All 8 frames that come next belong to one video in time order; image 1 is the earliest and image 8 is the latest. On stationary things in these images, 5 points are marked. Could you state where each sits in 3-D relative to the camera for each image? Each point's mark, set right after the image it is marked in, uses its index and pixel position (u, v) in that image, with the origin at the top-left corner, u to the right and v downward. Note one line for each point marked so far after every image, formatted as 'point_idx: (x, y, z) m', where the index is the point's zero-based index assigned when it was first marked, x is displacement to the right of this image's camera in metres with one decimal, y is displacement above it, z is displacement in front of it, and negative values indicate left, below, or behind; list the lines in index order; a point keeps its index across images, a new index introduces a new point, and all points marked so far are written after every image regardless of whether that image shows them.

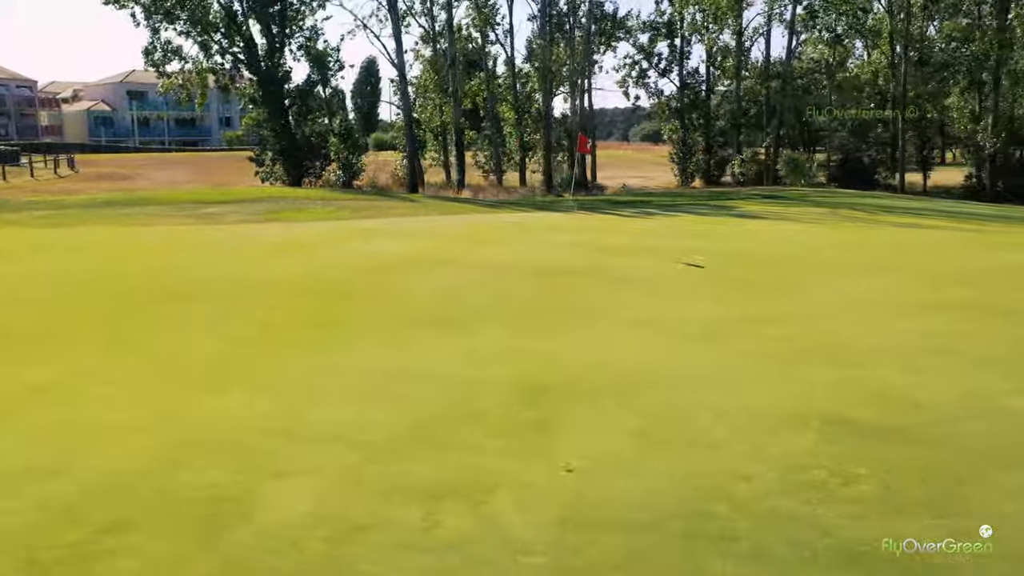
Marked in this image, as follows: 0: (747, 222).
0: (+4.9, +1.5, +17.3) m
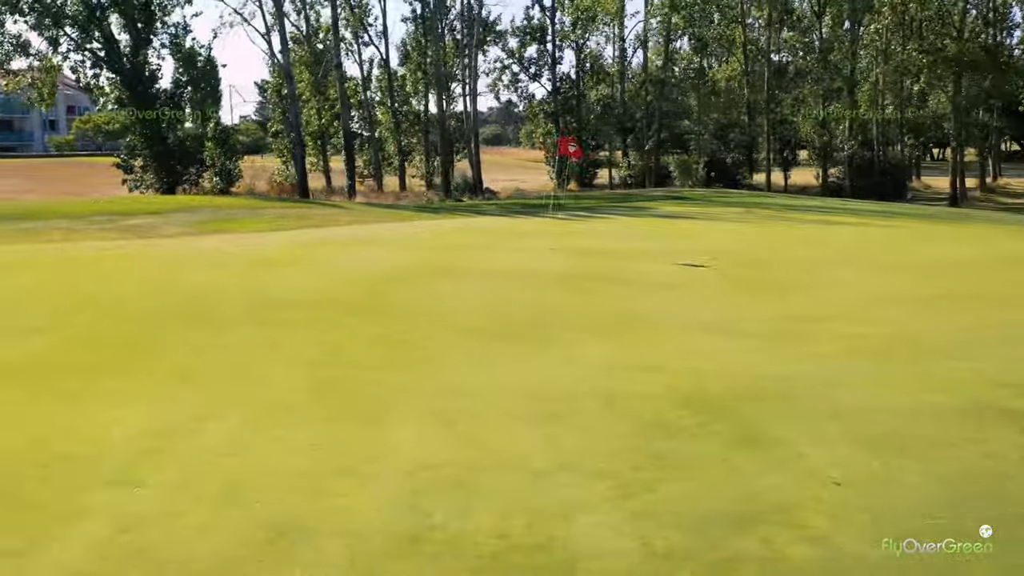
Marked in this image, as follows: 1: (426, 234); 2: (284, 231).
0: (+3.5, +1.5, +17.8) m
1: (-1.4, +0.9, +14.0) m
2: (-3.6, +0.9, +13.2) m
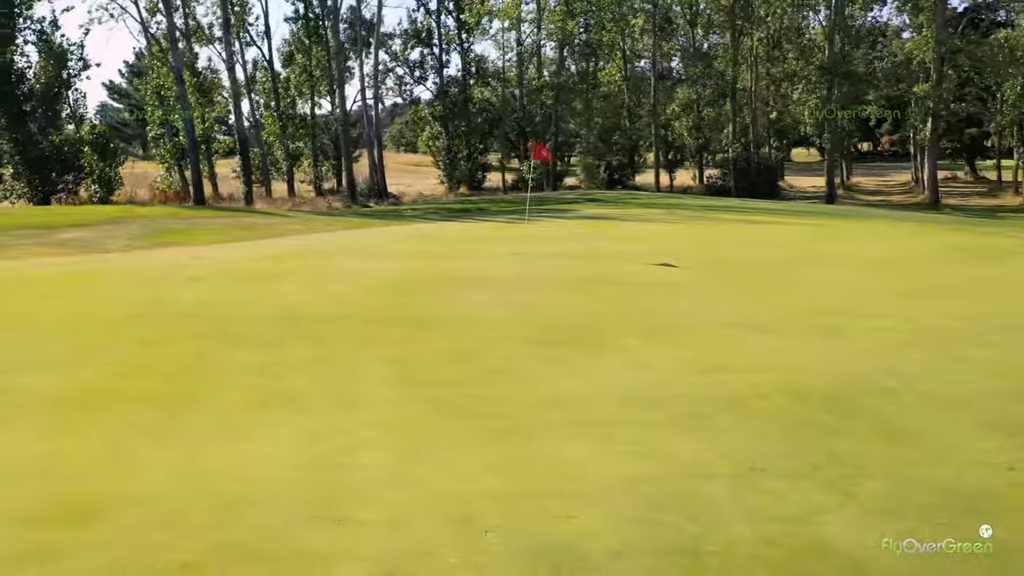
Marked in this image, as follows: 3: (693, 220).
0: (+2.1, +1.5, +18.2) m
1: (-2.1, +0.8, +13.6) m
2: (-4.1, +0.7, +12.5) m
3: (+4.1, +1.6, +18.9) m
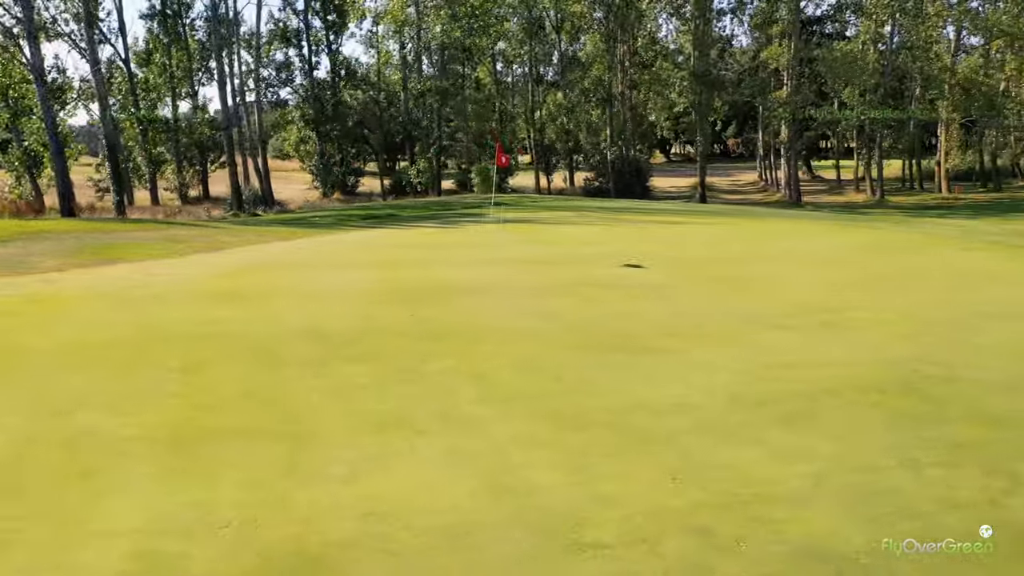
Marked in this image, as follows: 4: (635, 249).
0: (+0.4, +1.4, +18.3) m
1: (-2.8, +0.6, +13.1) m
2: (-4.6, +0.5, +11.6) m
3: (+2.2, +1.6, +19.4) m
4: (+2.2, +0.7, +14.7) m
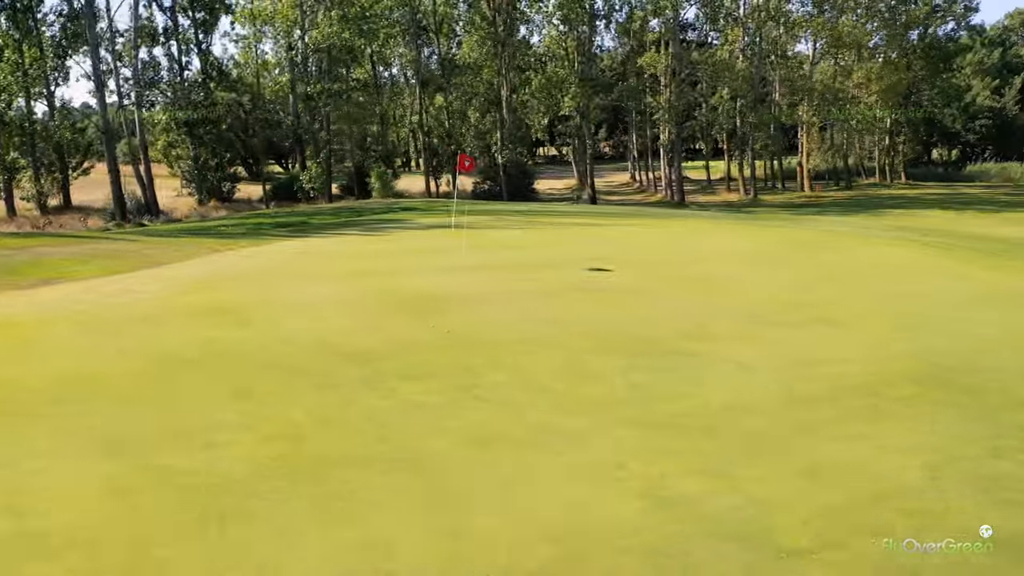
0: (-1.3, +1.3, +18.2) m
1: (-3.6, +0.4, +12.4) m
2: (-5.1, +0.2, +10.7) m
3: (+0.4, +1.5, +19.5) m
4: (+1.1, +0.7, +14.9) m
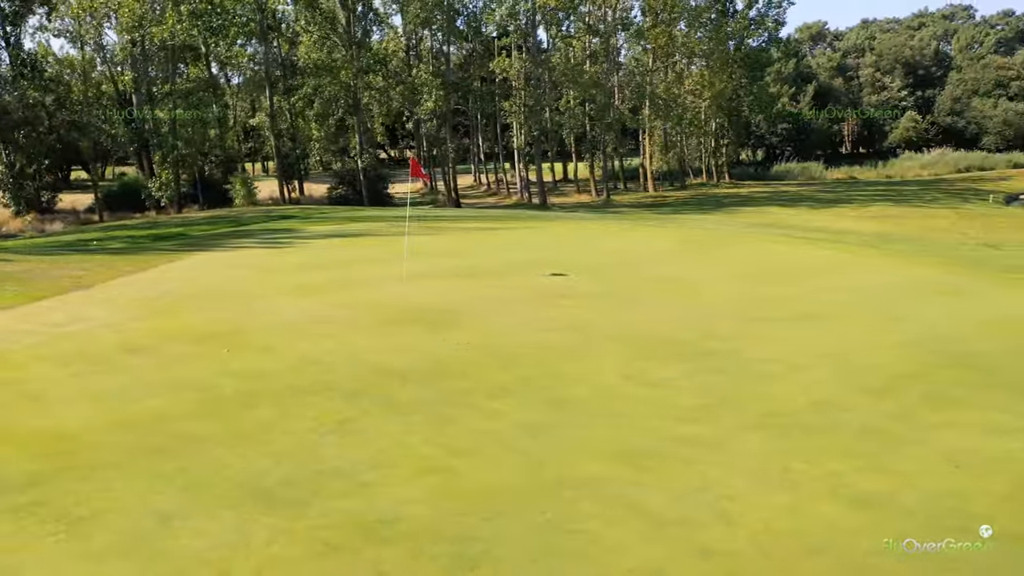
0: (-3.3, +1.1, +17.5) m
1: (-4.3, +0.2, +11.4) m
2: (-5.3, -0.1, +9.4) m
3: (-2.0, +1.3, +19.2) m
4: (-0.3, +0.6, +14.9) m
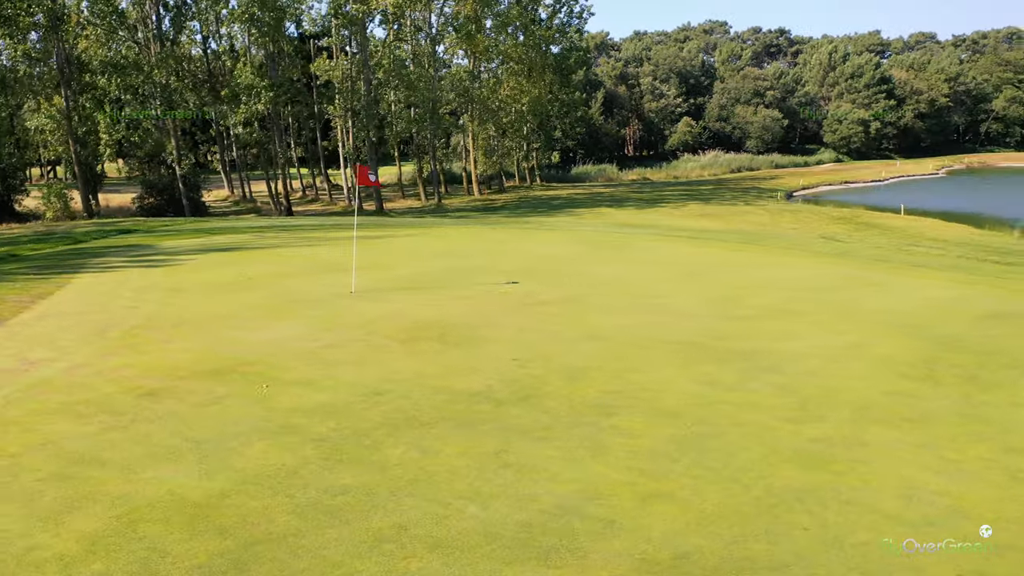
0: (-5.4, +0.7, +16.1) m
1: (-4.8, -0.2, +10.0) m
2: (-5.2, -0.5, +7.7) m
3: (-4.6, +1.0, +18.0) m
4: (-1.8, +0.4, +14.3) m
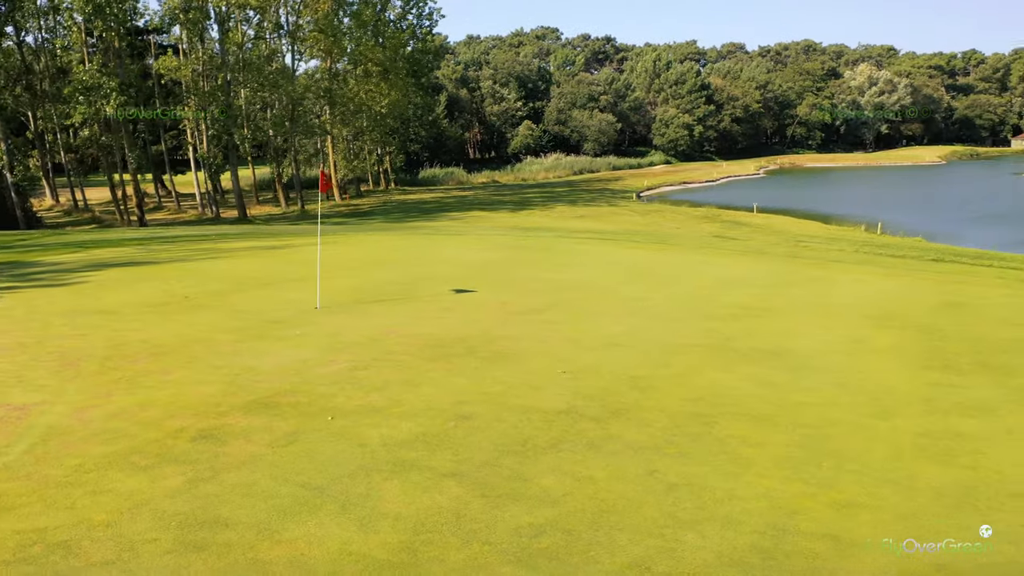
0: (-6.8, +0.4, +14.5) m
1: (-4.8, -0.4, +8.7) m
2: (-4.8, -0.7, +6.4) m
3: (-6.4, +0.7, +16.6) m
4: (-2.8, +0.2, +13.5) m
